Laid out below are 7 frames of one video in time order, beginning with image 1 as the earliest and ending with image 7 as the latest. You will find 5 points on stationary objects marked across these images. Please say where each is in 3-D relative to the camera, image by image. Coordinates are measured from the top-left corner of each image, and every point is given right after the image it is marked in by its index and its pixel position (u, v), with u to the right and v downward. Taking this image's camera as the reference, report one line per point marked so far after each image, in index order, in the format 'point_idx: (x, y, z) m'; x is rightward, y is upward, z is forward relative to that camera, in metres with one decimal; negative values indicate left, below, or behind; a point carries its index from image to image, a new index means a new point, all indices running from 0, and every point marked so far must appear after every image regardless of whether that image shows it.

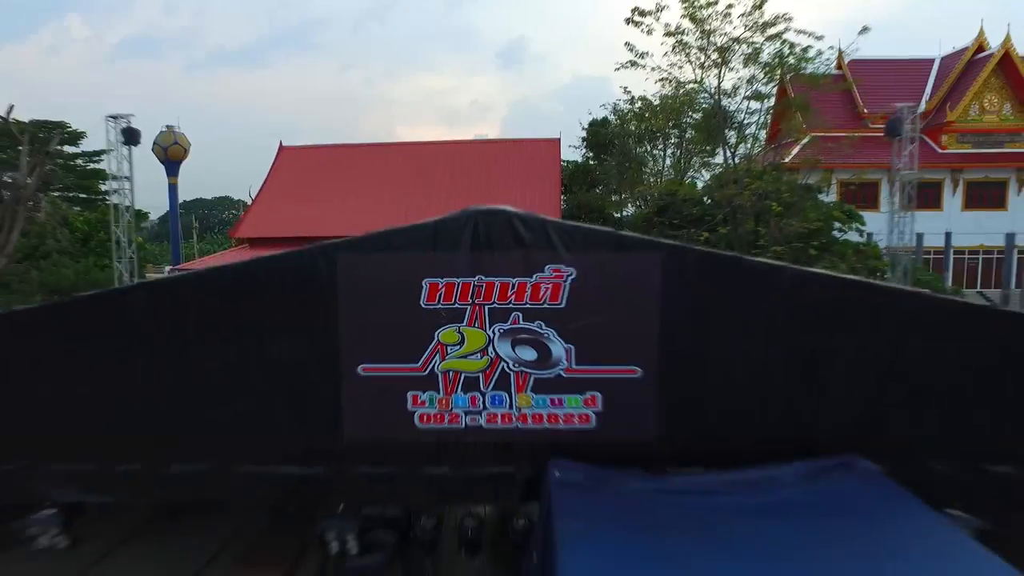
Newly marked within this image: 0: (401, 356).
0: (-0.7, -0.4, +3.9) m
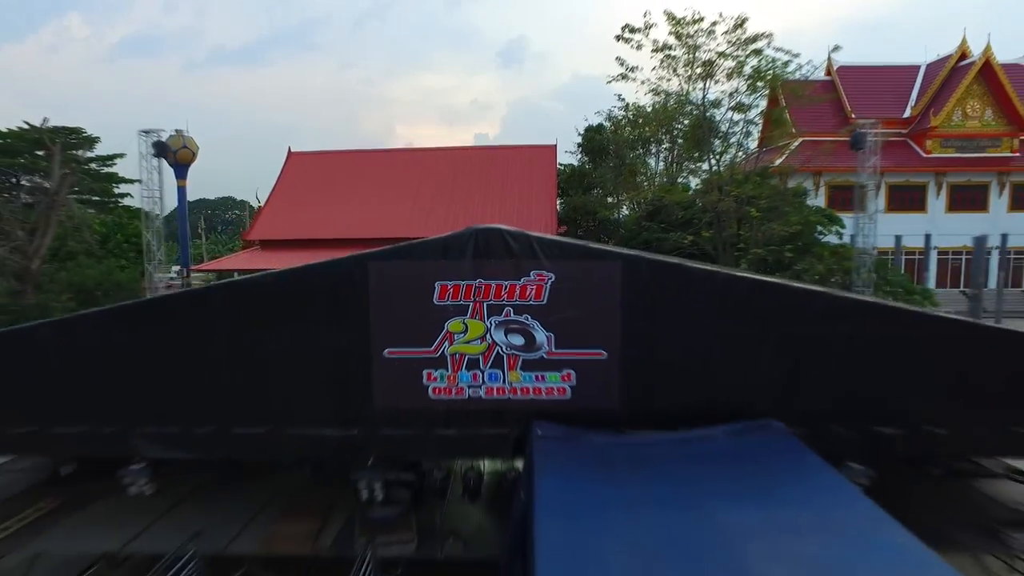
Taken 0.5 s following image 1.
0: (-0.8, -0.4, +4.9) m
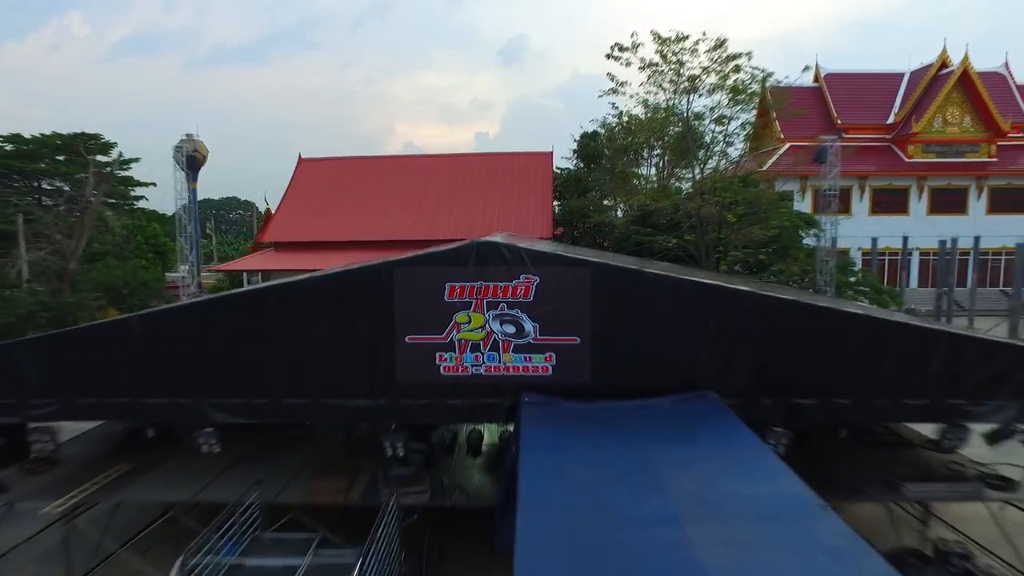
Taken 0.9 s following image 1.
0: (-0.8, -0.4, +6.3) m
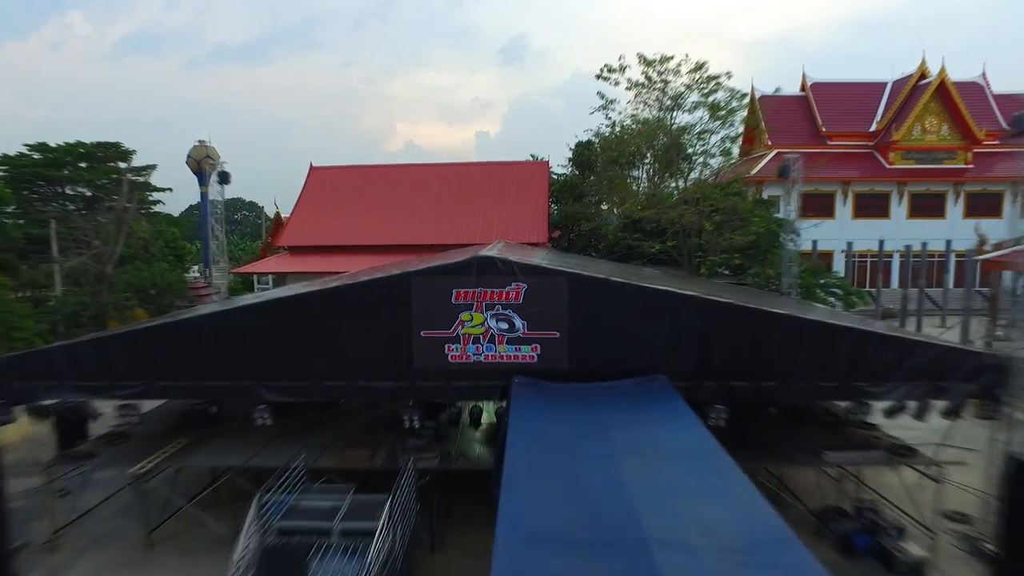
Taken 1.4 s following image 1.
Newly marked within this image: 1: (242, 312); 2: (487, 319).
0: (-0.9, -0.5, +7.9) m
1: (-3.5, -0.3, +7.9) m
2: (-0.3, -0.4, +7.8) m
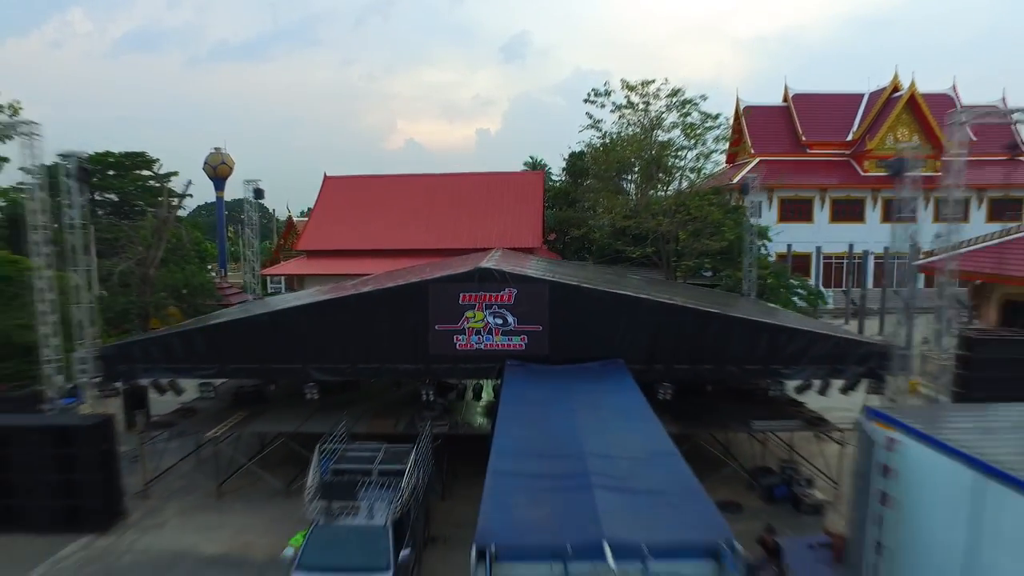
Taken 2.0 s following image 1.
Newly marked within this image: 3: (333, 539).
0: (-1.0, -0.6, +10.2) m
1: (-3.6, -0.4, +10.2) m
2: (-0.4, -0.5, +10.1) m
3: (-2.2, -3.0, +7.5) m
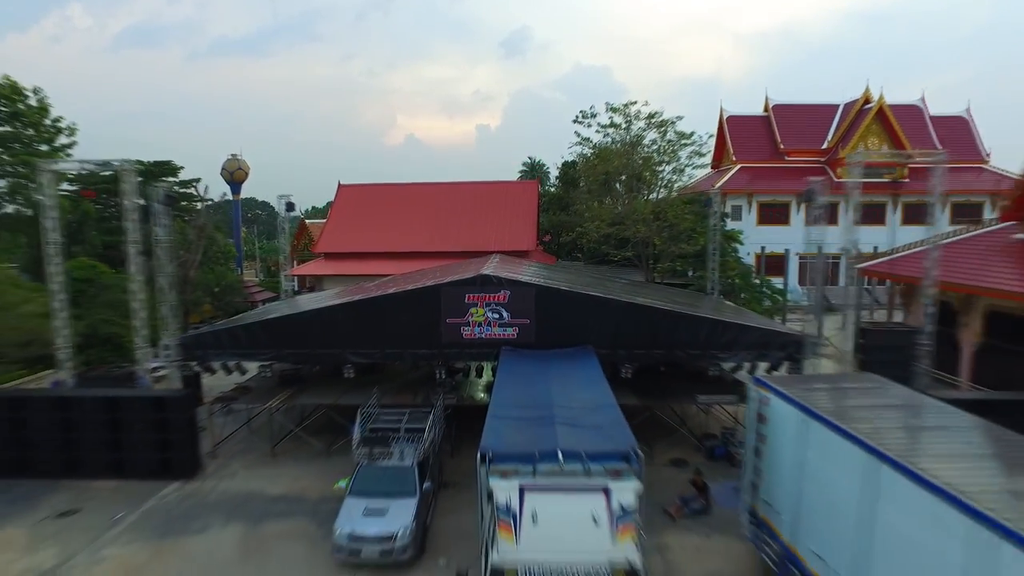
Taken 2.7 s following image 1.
0: (-1.1, -0.6, +13.0) m
1: (-3.7, -0.4, +13.0) m
2: (-0.5, -0.5, +12.9) m
3: (-2.3, -3.1, +10.3) m
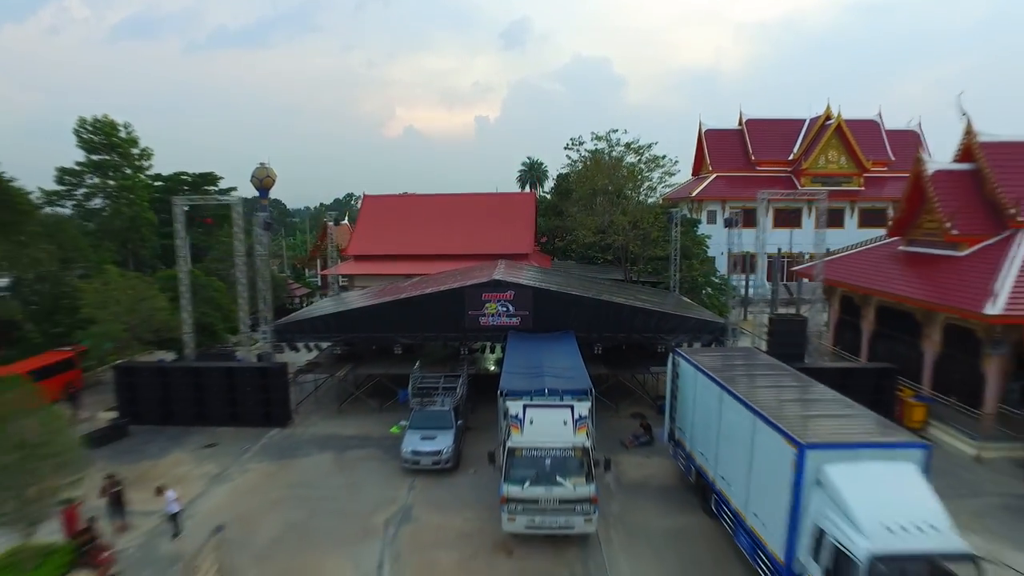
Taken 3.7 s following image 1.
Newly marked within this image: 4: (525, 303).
0: (-1.0, -0.6, +17.9) m
1: (-3.6, -0.5, +18.0) m
2: (-0.4, -0.5, +17.9) m
3: (-2.2, -3.2, +15.3) m
4: (+0.4, -0.5, +17.9) m
